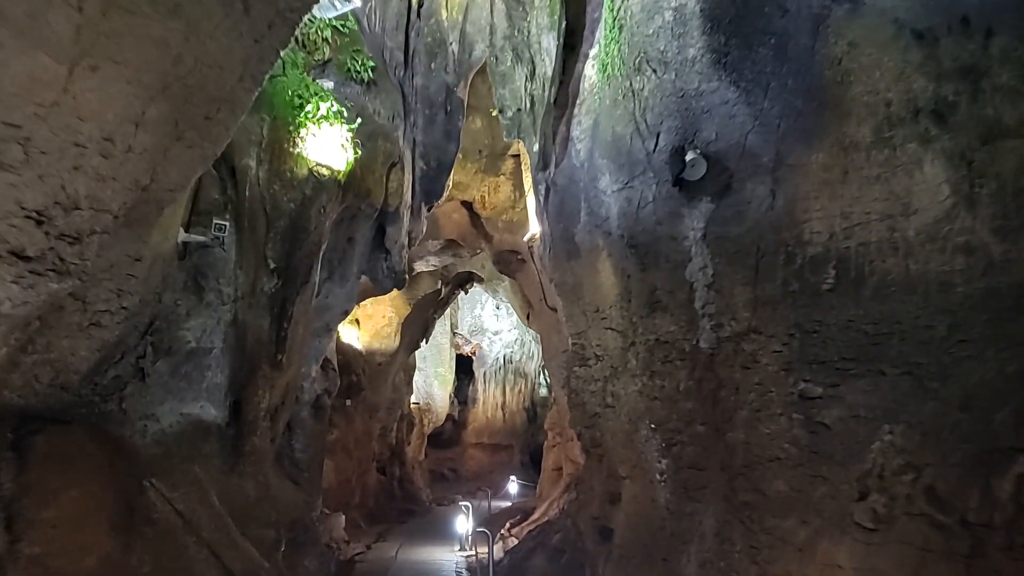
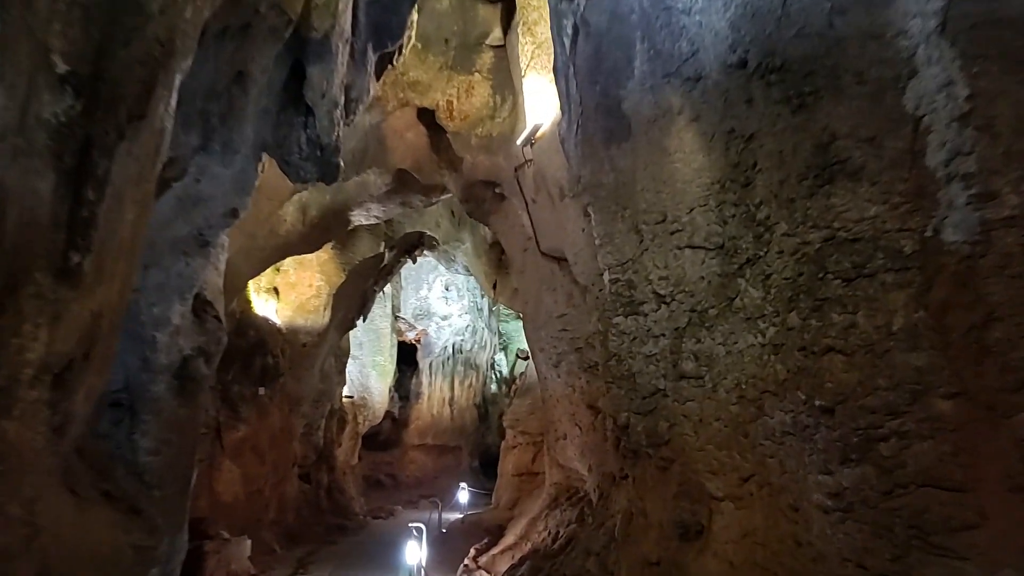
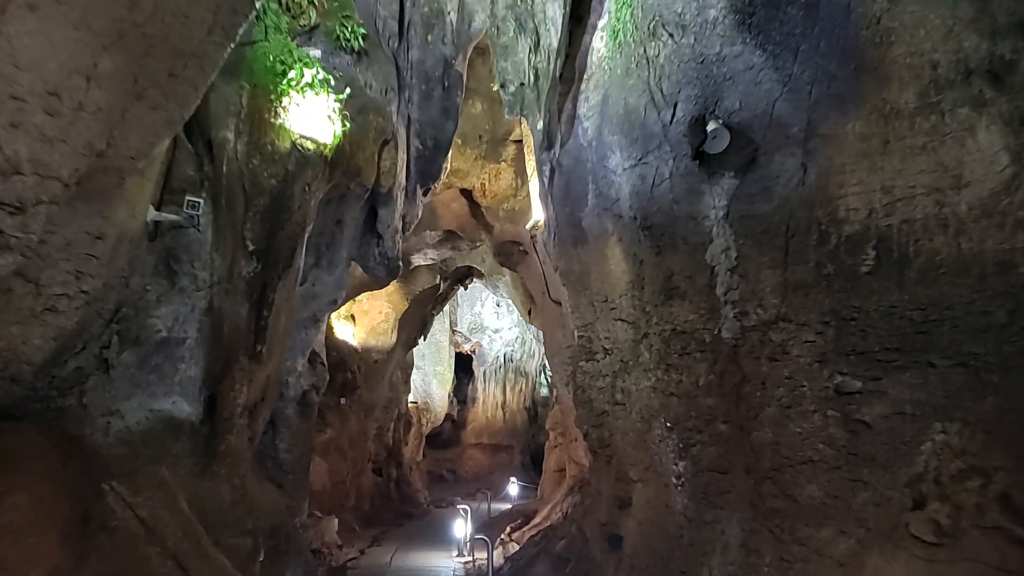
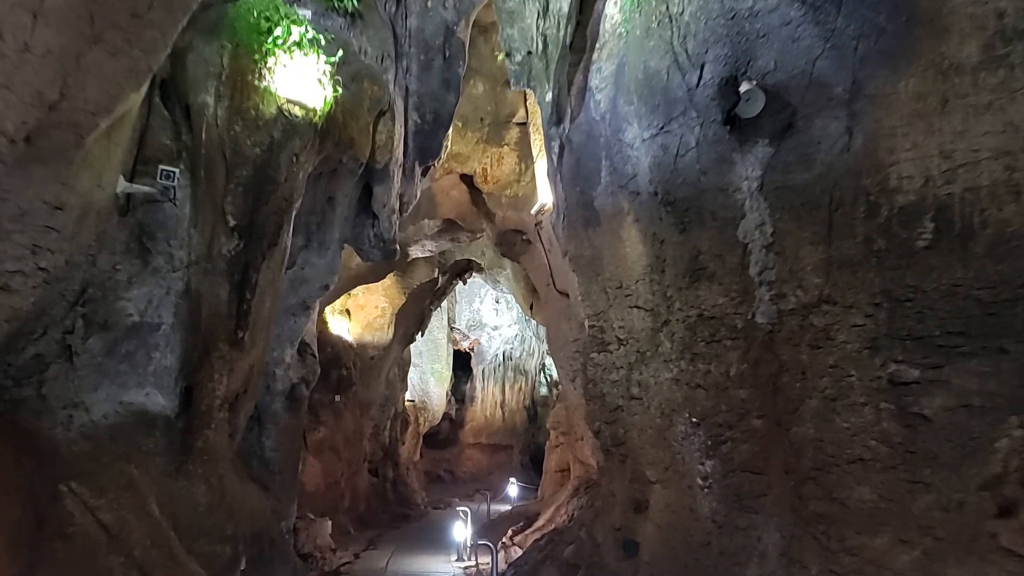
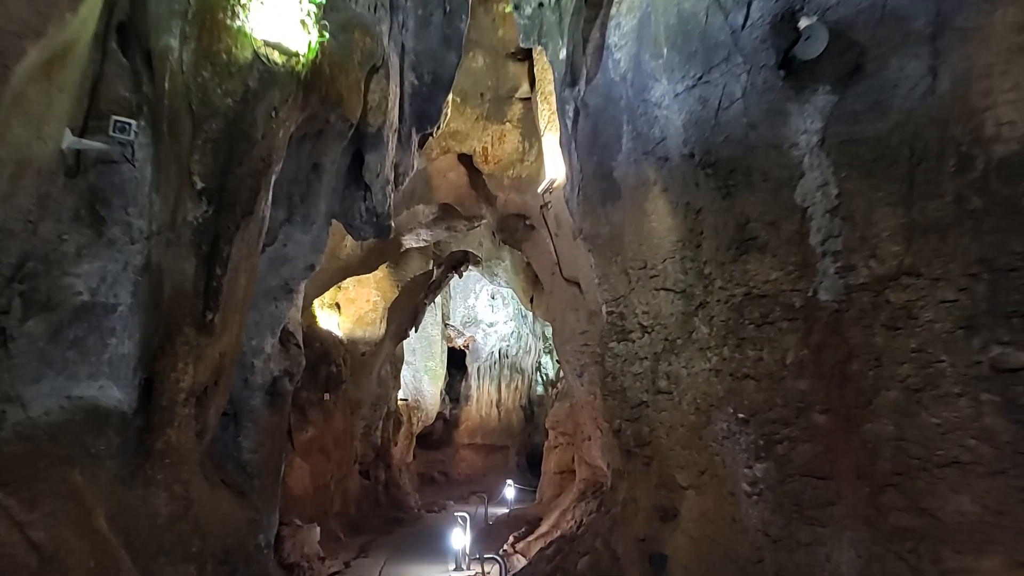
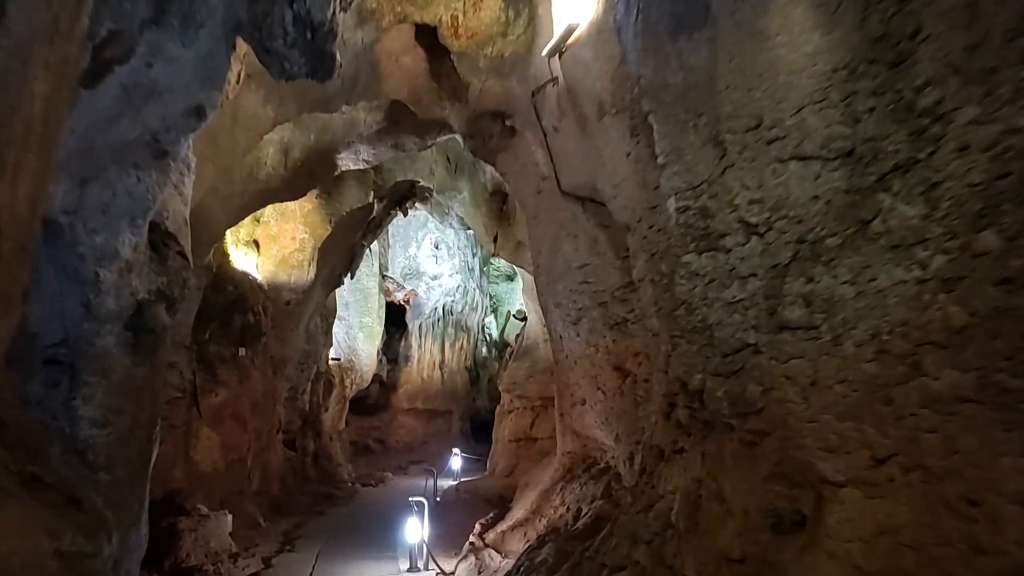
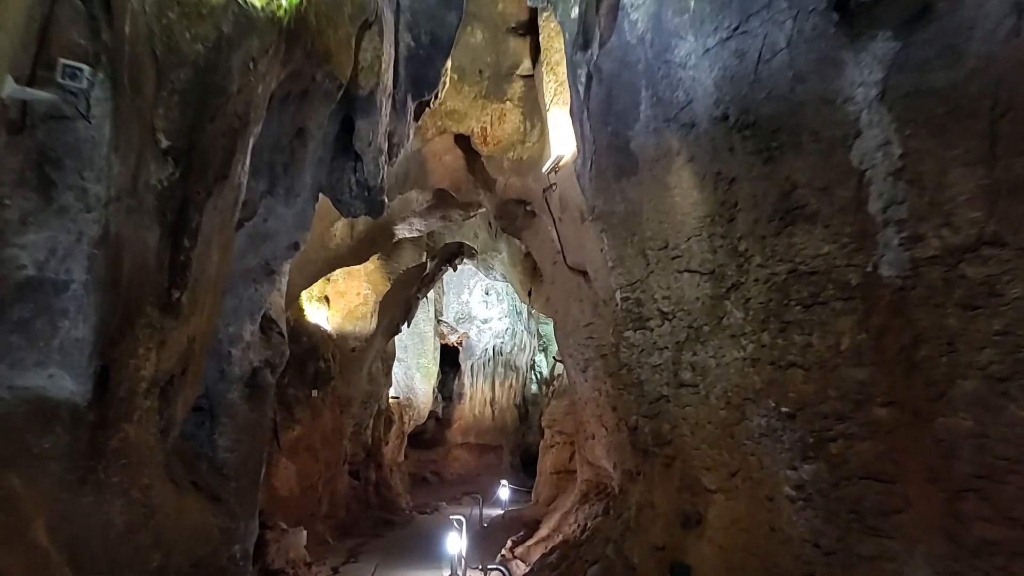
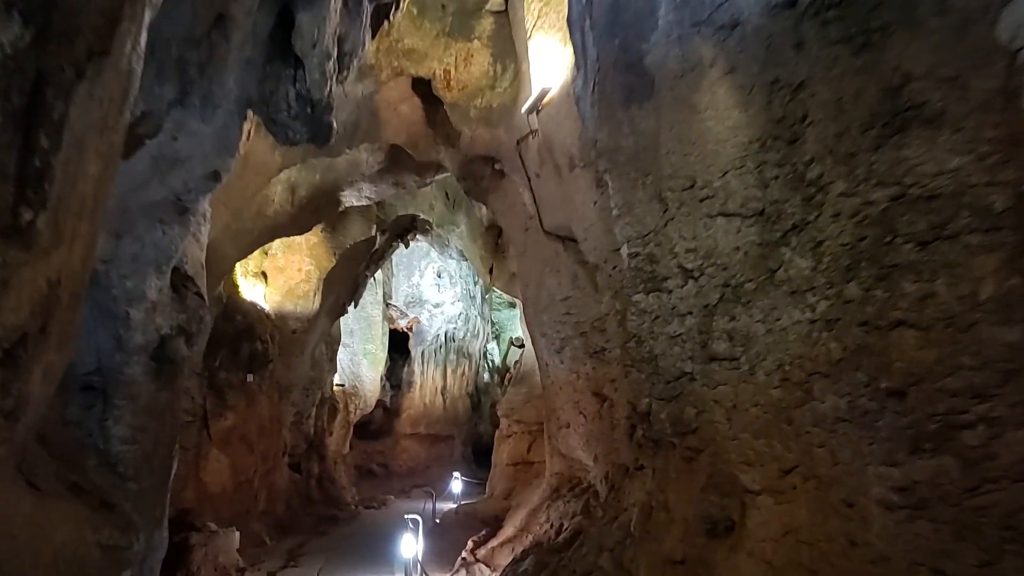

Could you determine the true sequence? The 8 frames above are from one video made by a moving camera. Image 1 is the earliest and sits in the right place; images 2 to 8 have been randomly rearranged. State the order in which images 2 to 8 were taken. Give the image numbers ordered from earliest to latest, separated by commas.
3, 4, 5, 7, 2, 8, 6
